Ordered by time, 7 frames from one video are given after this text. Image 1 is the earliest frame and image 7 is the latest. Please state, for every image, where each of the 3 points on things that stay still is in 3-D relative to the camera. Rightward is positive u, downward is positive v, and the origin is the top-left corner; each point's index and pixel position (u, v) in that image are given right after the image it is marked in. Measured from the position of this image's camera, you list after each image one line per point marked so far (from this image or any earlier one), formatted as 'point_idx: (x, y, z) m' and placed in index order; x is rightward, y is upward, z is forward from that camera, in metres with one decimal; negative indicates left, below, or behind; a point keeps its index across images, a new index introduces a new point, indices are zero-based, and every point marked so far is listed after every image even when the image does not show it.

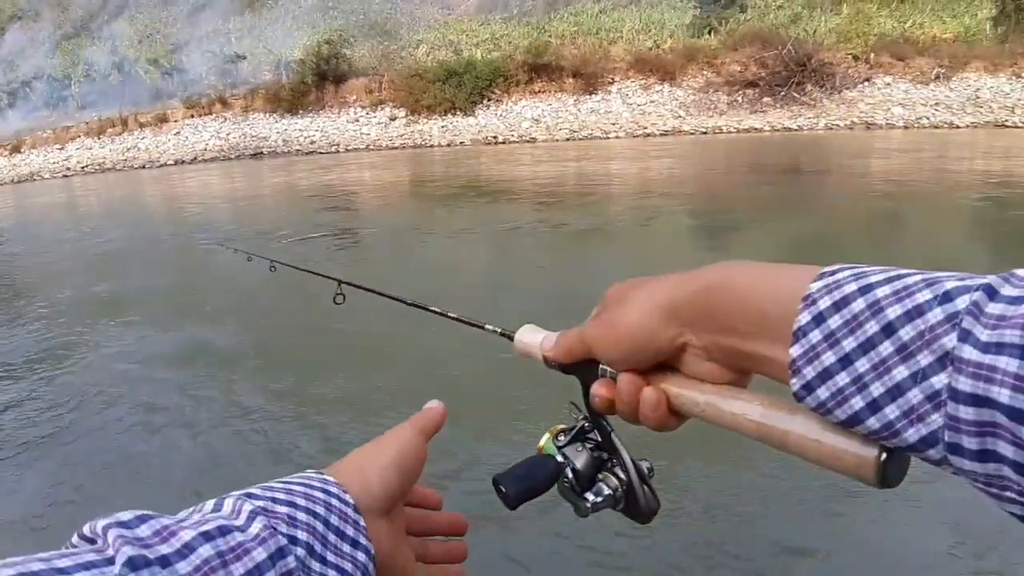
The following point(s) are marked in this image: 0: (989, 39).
0: (+9.1, +4.8, +15.2) m
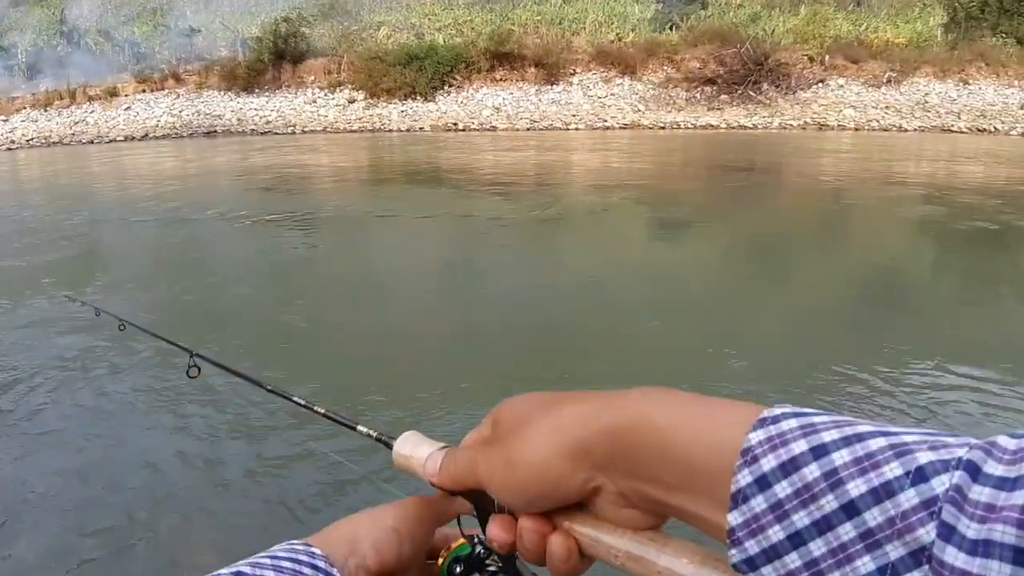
0: (+8.4, +4.8, +15.7) m
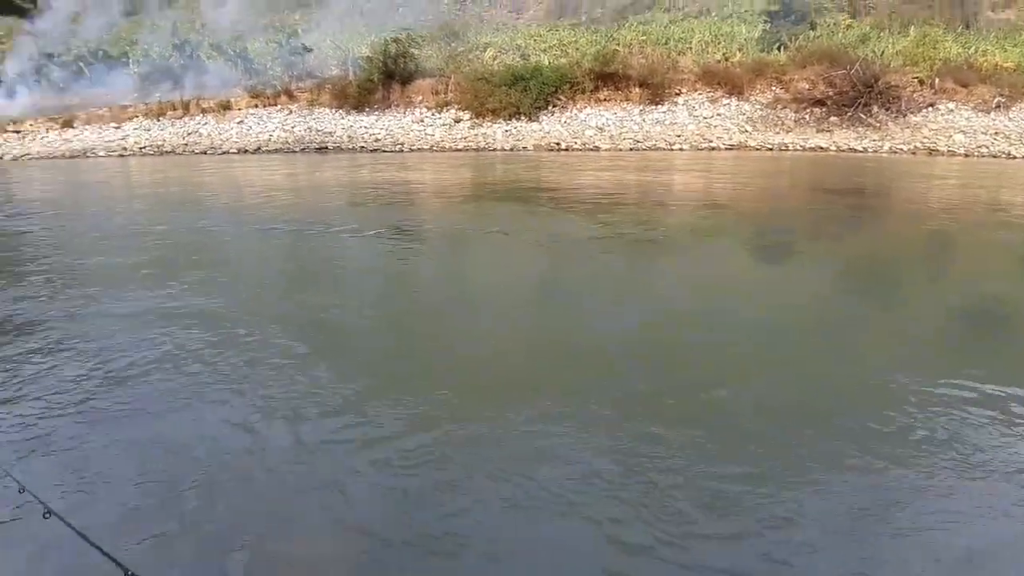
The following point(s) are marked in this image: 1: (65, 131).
0: (+10.3, +4.1, +15.1) m
1: (-8.7, +3.1, +15.5) m
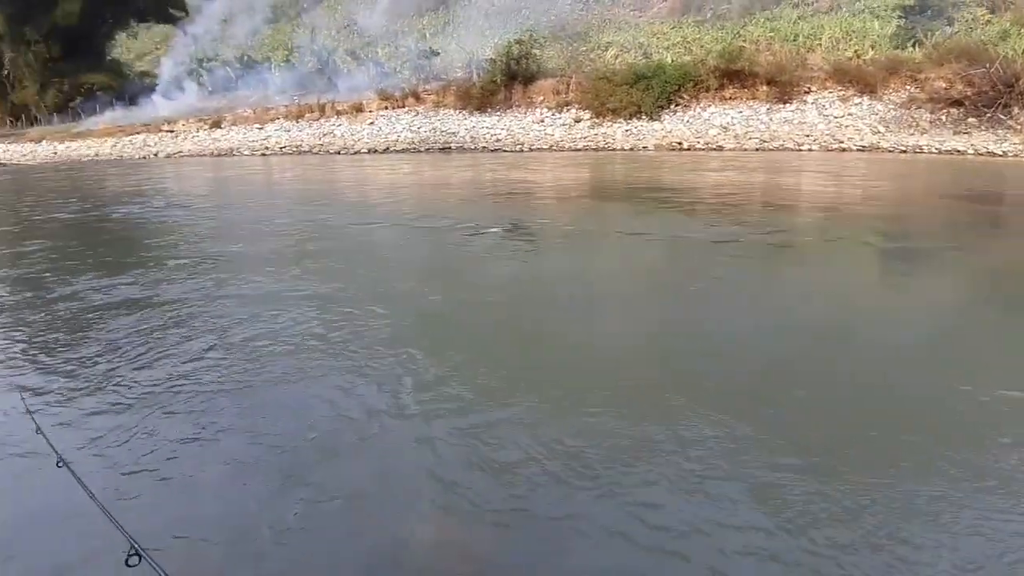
0: (+12.5, +3.9, +13.7) m
1: (-6.3, +3.3, +16.9) m
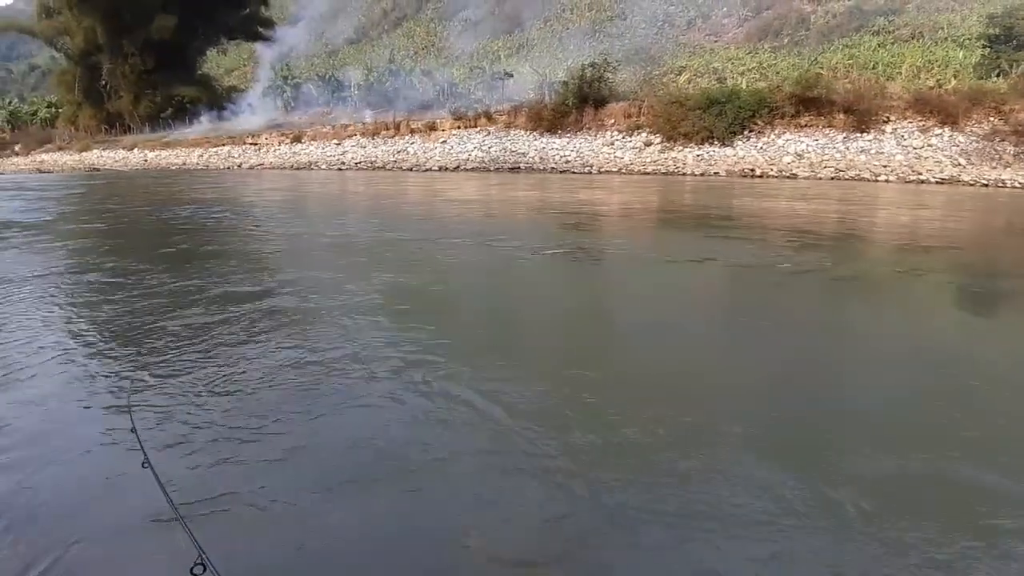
0: (+13.7, +3.0, +12.8) m
1: (-4.8, +3.1, +17.6) m
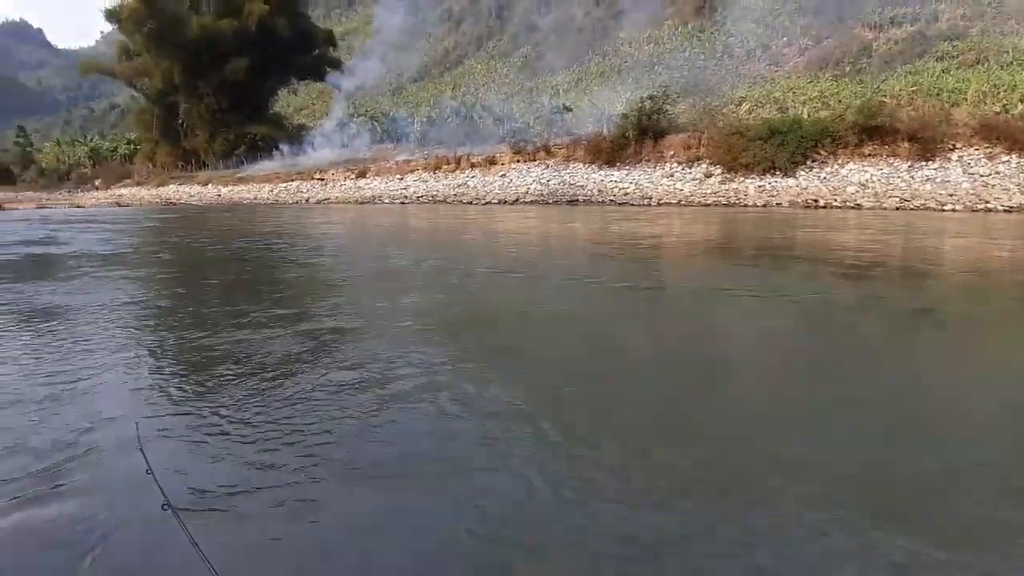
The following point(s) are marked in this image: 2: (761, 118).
0: (+14.6, +2.5, +11.8) m
1: (-3.5, +2.4, +18.0) m
2: (+4.9, +3.3, +15.9) m
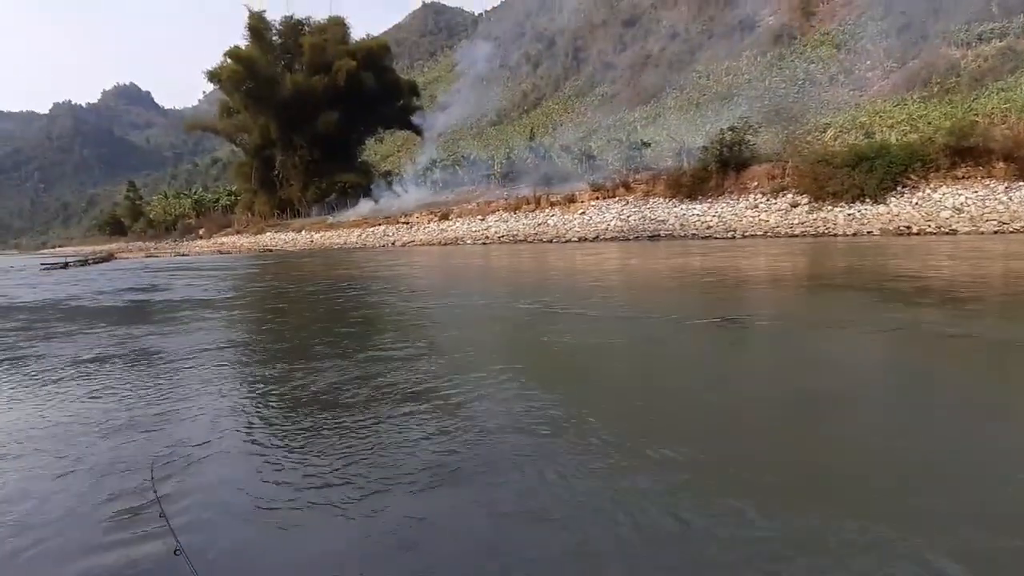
0: (+15.6, +2.3, +10.3) m
1: (-1.6, +1.5, +18.5) m
2: (+6.5, +2.7, +15.5) m
